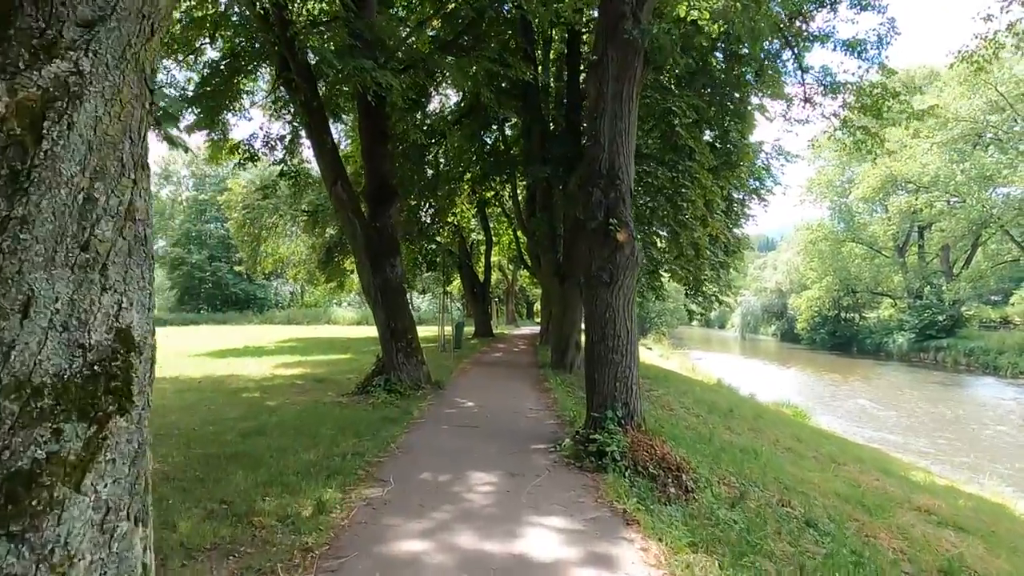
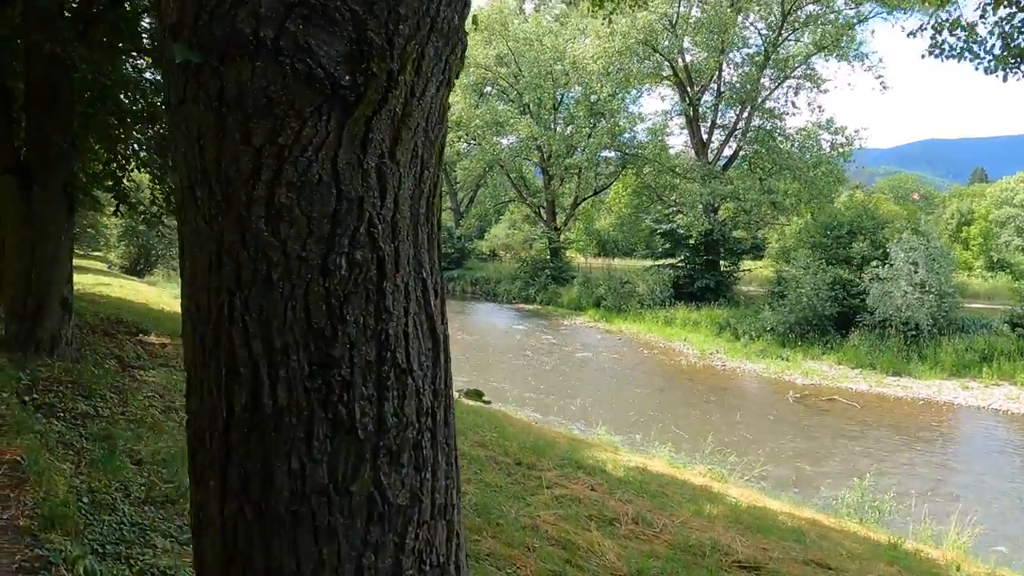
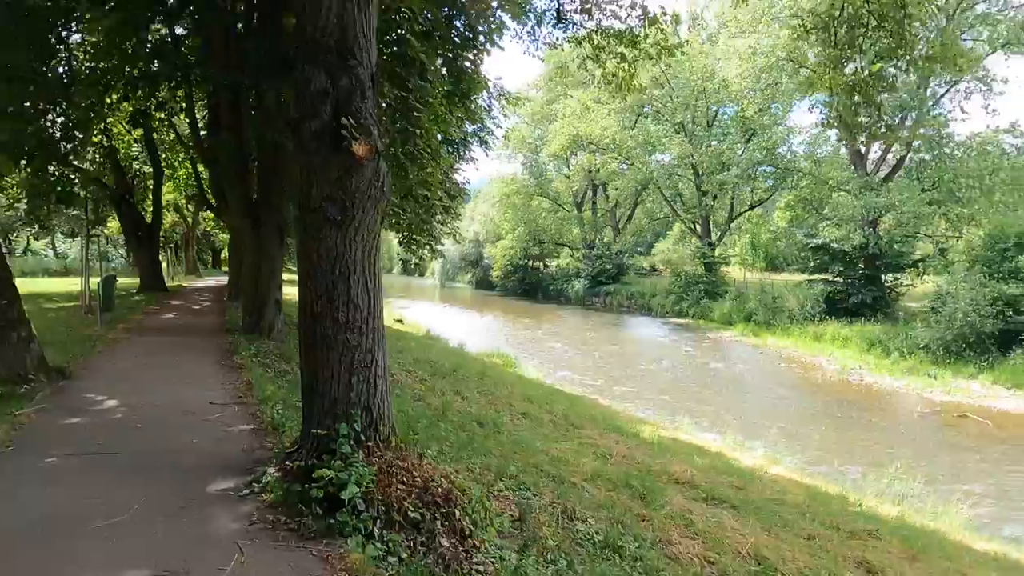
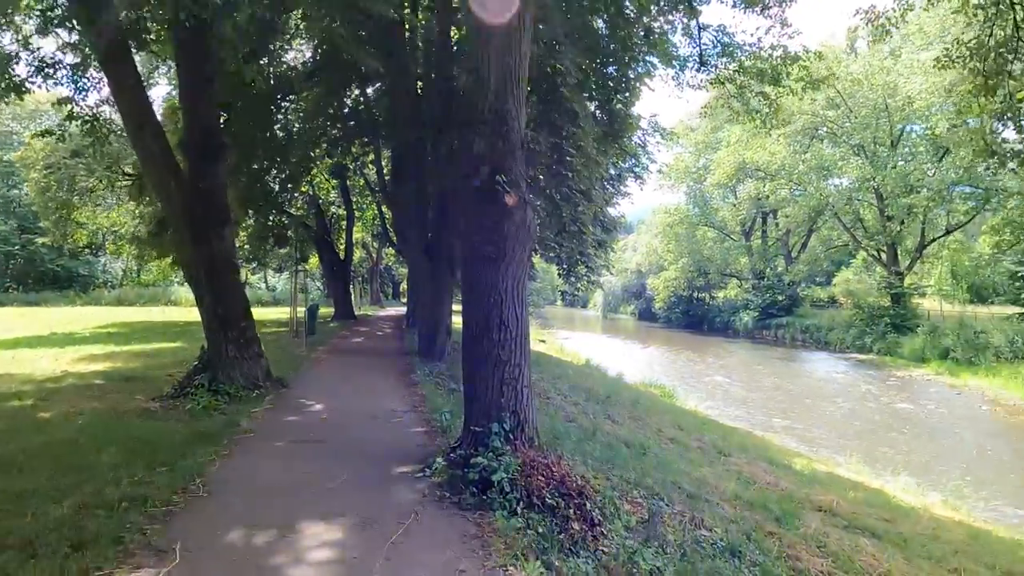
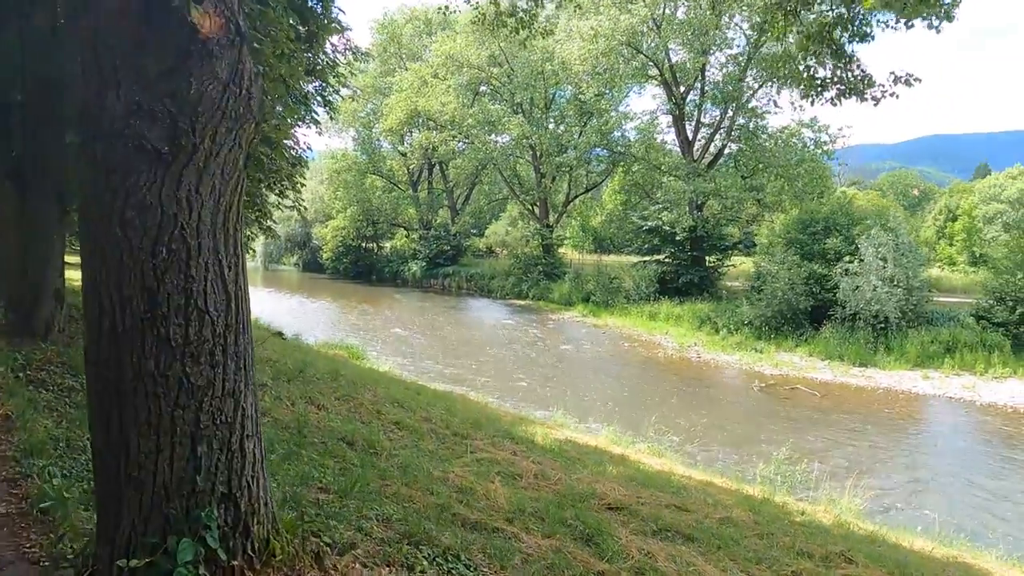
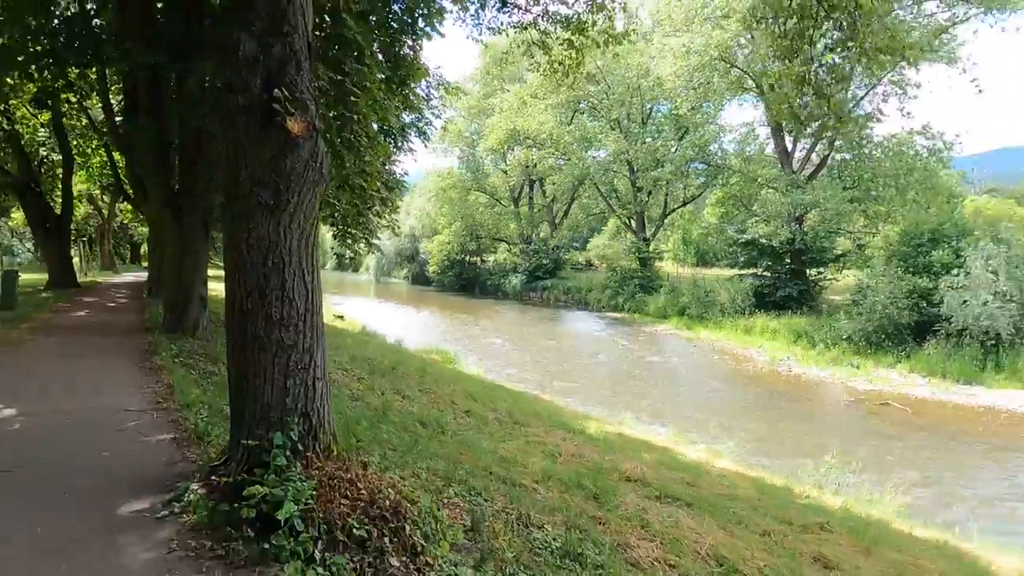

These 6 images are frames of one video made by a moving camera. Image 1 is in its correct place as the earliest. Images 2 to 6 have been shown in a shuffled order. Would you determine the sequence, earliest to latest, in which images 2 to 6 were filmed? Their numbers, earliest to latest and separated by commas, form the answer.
4, 3, 6, 5, 2
